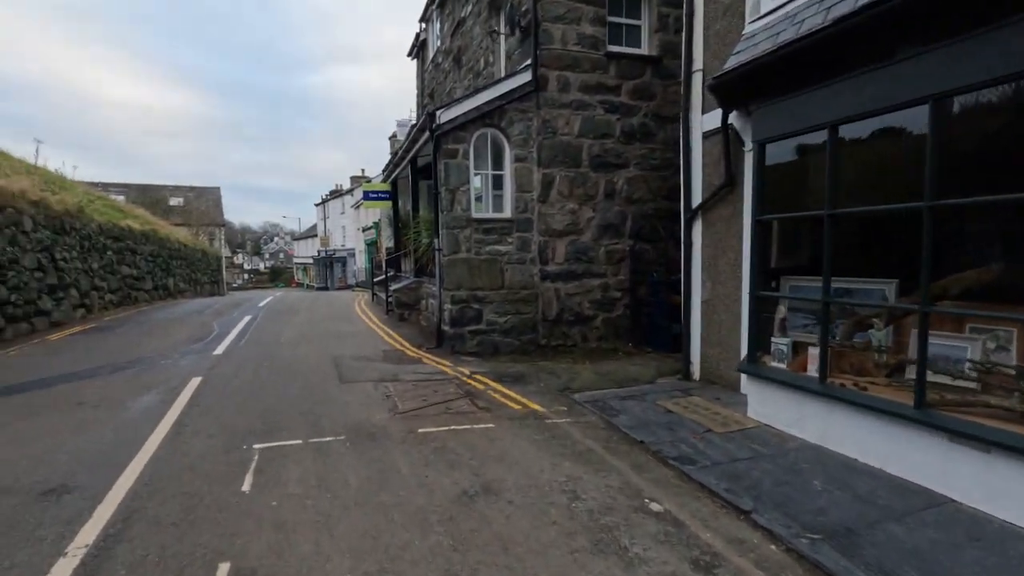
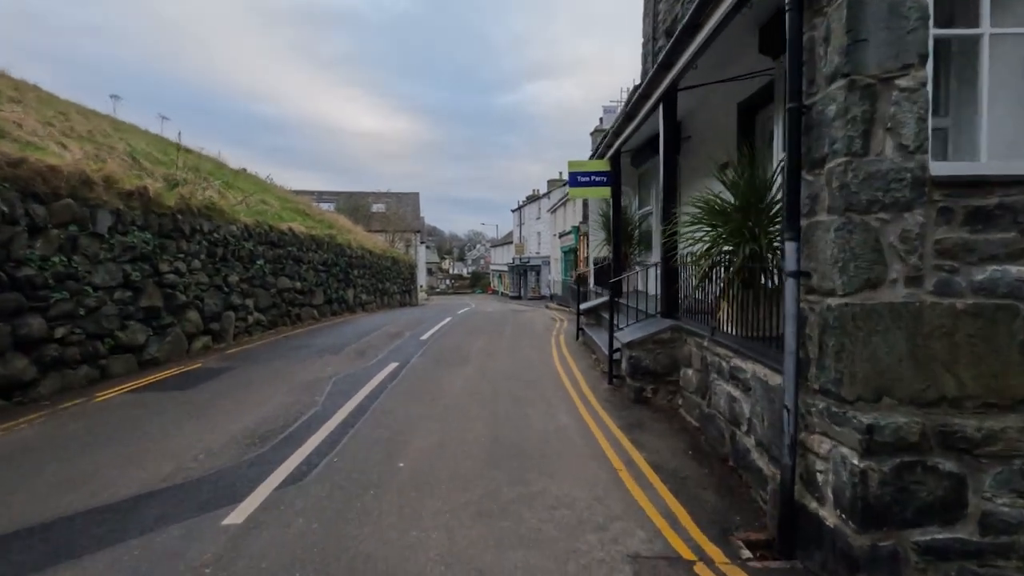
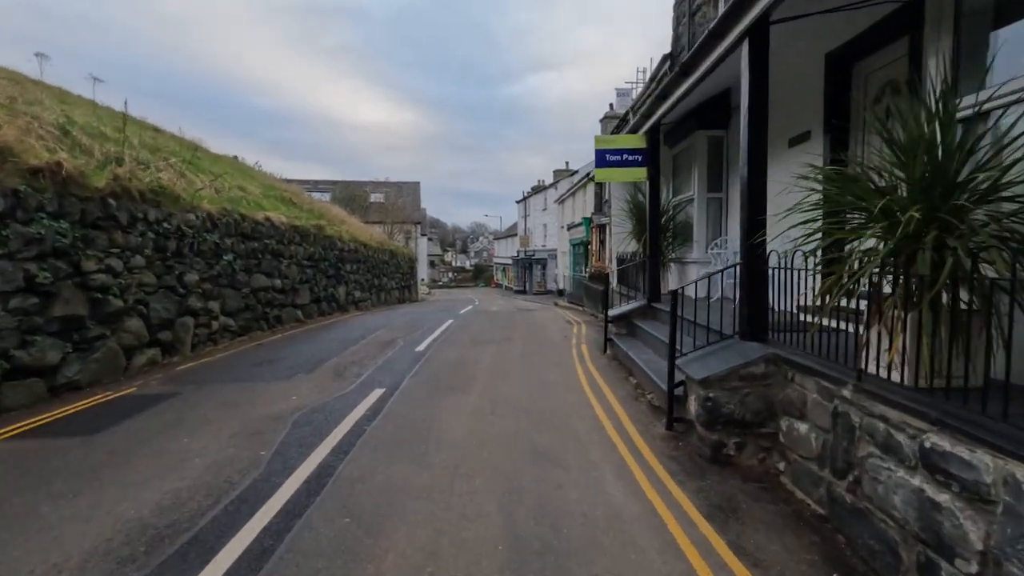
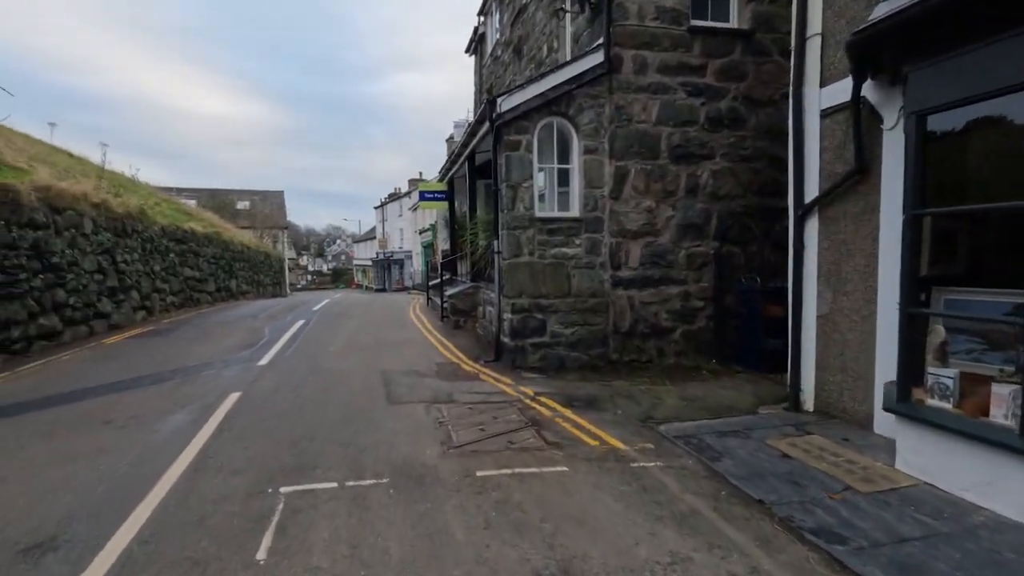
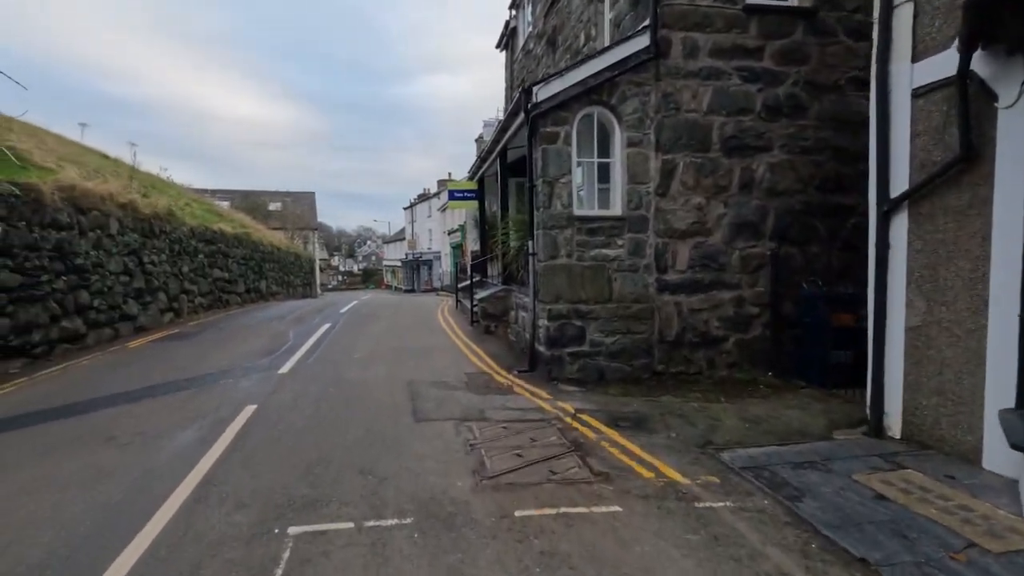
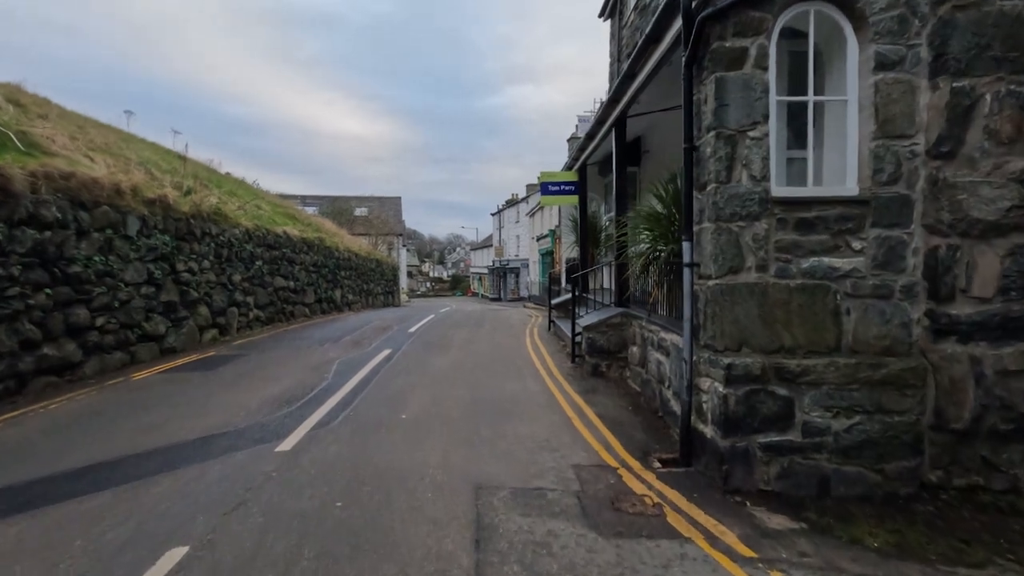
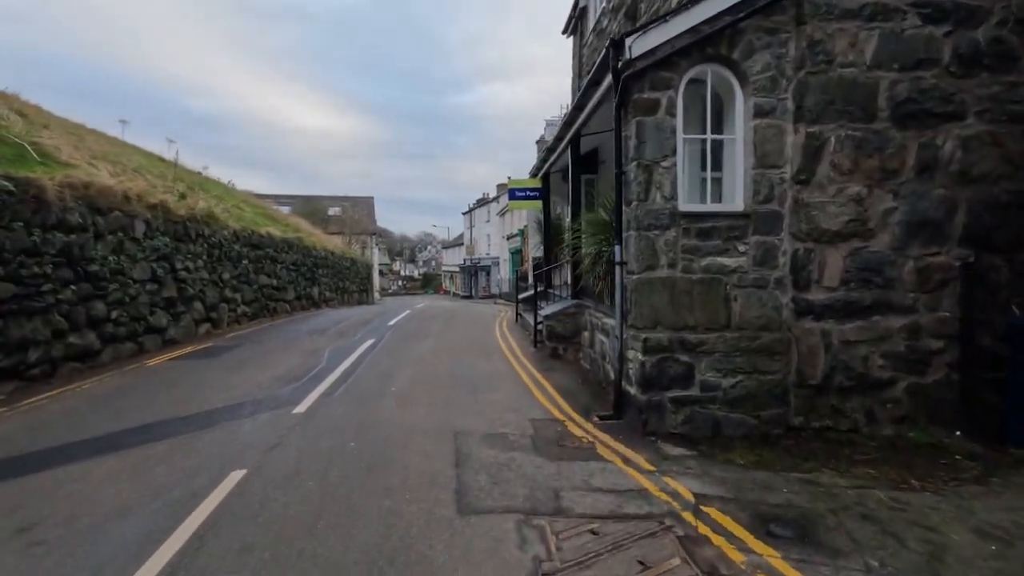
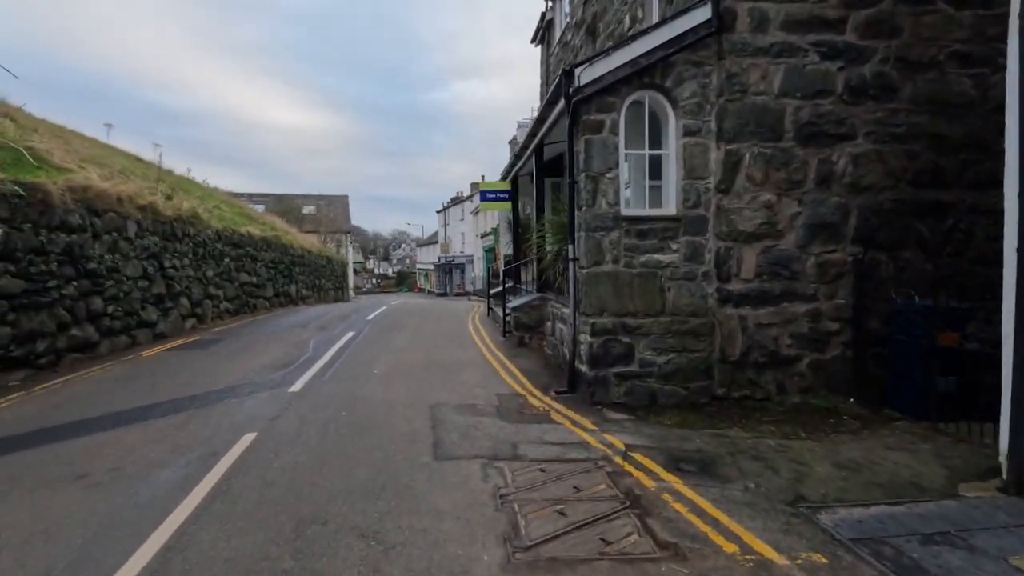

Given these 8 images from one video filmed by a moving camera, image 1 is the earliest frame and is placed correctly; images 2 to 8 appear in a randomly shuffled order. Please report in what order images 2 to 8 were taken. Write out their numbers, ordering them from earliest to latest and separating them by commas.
4, 5, 8, 7, 6, 2, 3
